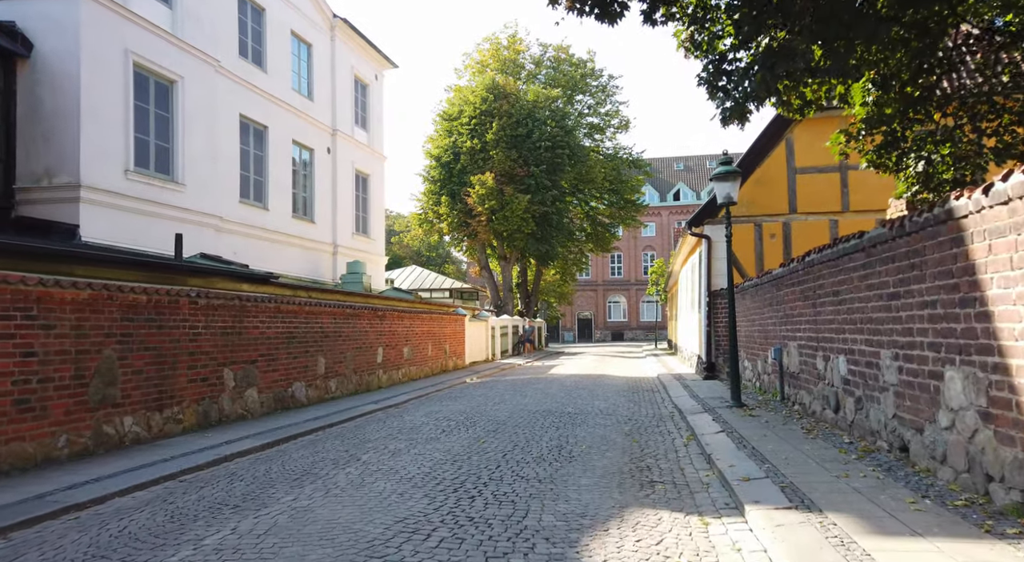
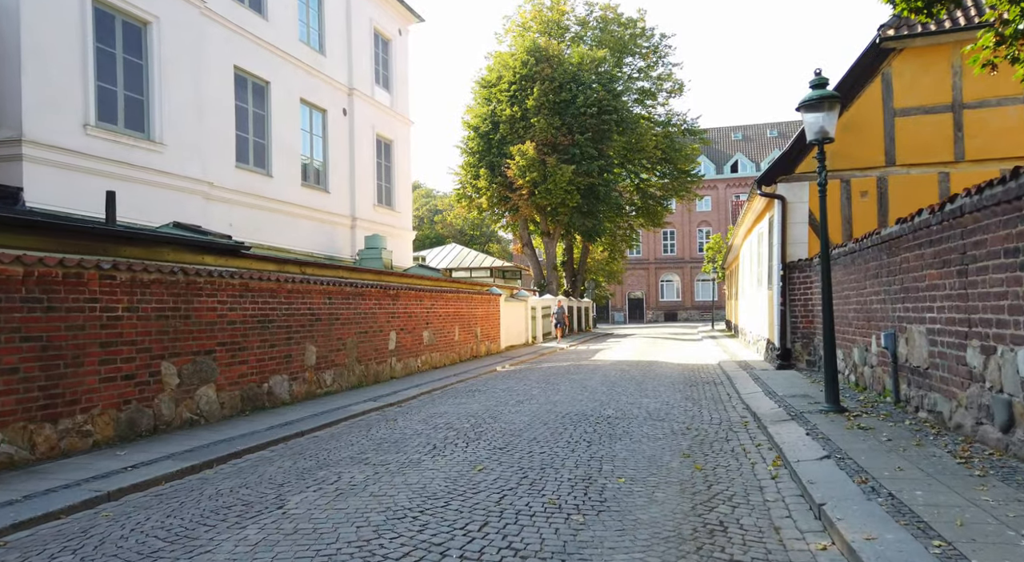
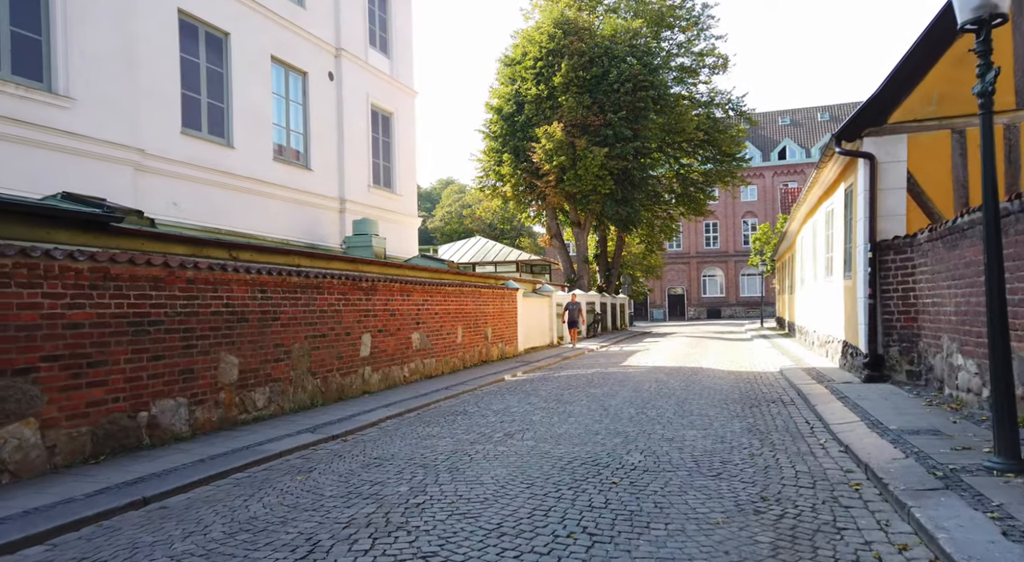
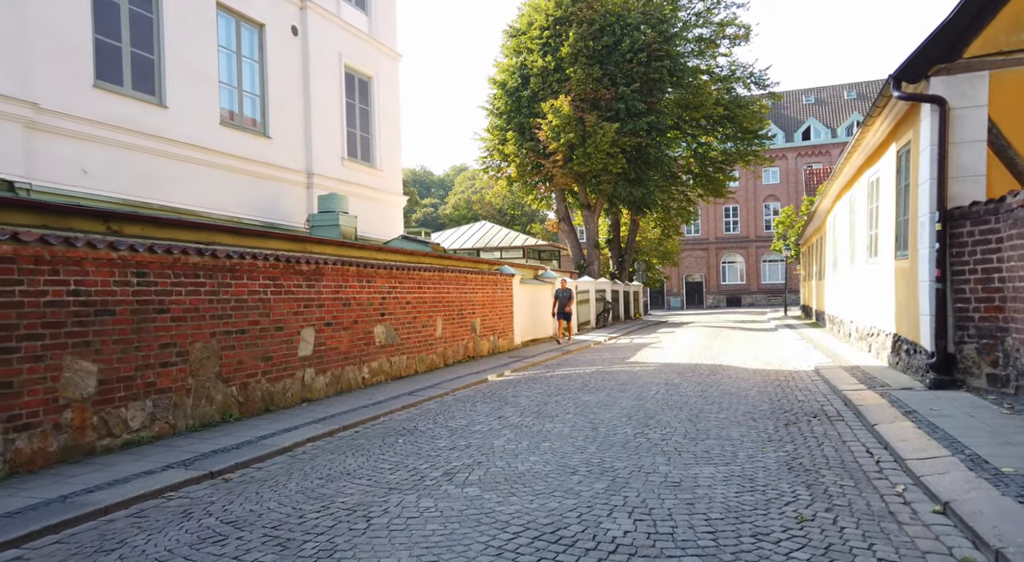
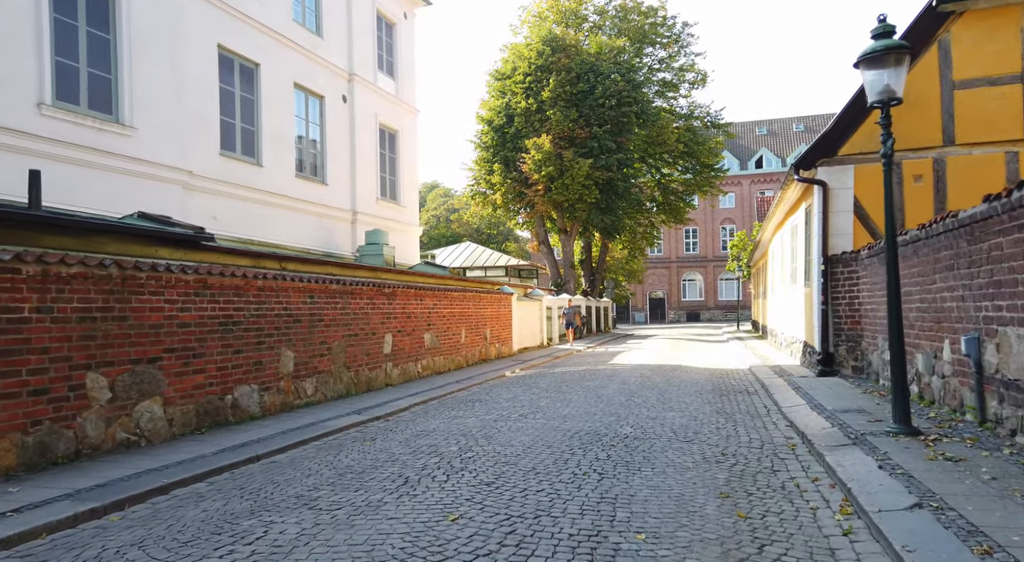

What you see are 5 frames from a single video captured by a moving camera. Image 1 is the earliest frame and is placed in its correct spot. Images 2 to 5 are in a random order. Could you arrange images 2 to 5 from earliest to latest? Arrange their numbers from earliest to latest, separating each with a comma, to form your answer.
2, 5, 3, 4
